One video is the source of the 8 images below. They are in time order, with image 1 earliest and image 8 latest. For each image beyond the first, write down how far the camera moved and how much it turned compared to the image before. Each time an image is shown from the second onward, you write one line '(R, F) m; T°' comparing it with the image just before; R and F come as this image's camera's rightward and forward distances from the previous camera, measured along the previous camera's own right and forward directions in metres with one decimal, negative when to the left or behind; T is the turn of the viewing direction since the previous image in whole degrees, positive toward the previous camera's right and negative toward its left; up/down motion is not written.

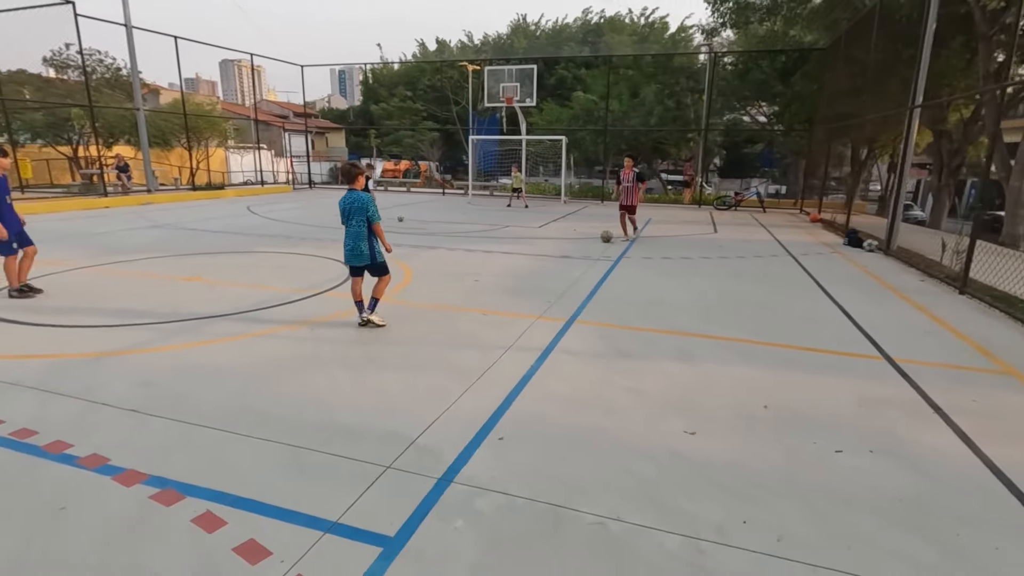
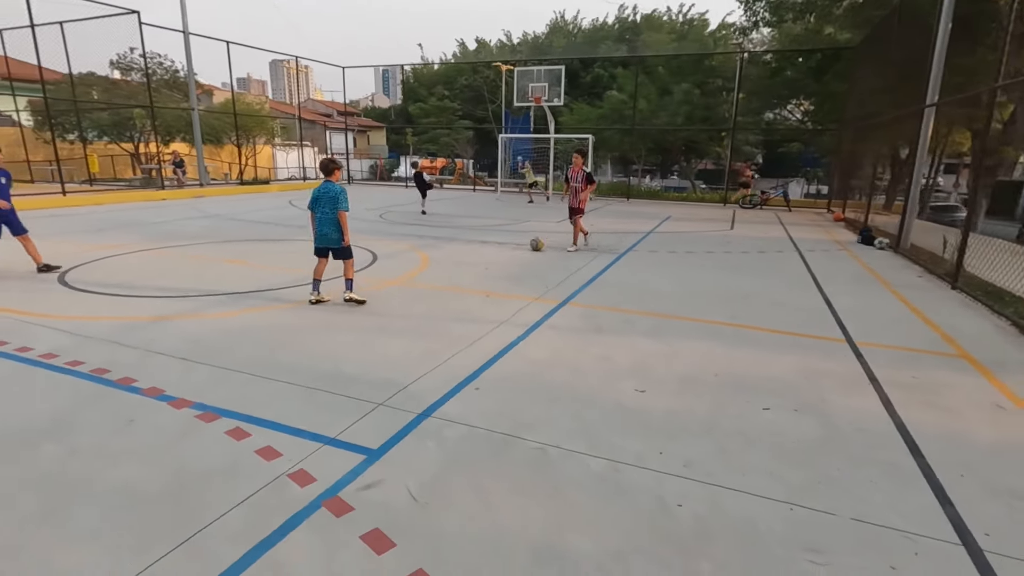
(+0.4, -0.5) m; -4°
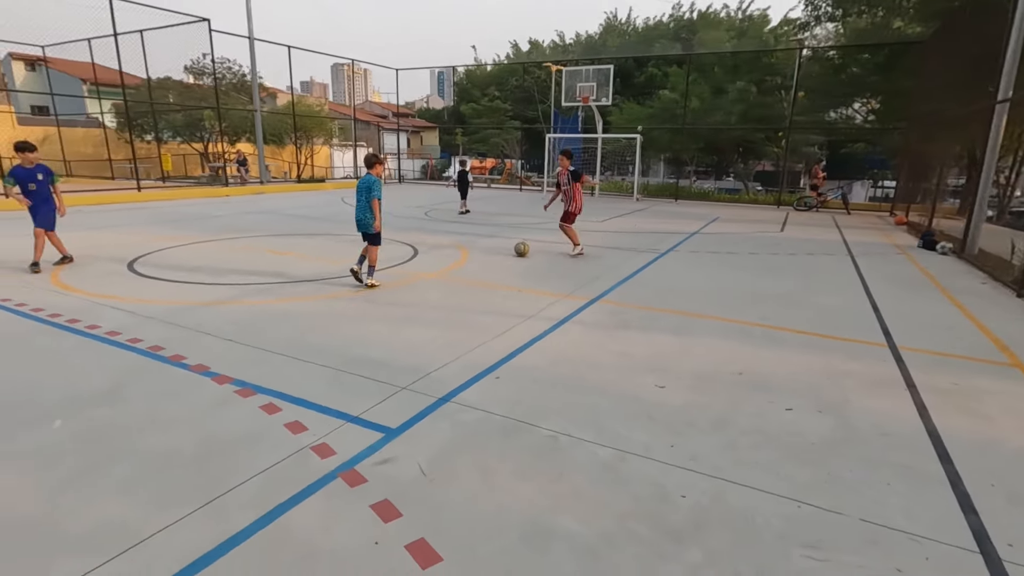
(+0.2, -0.1) m; -5°
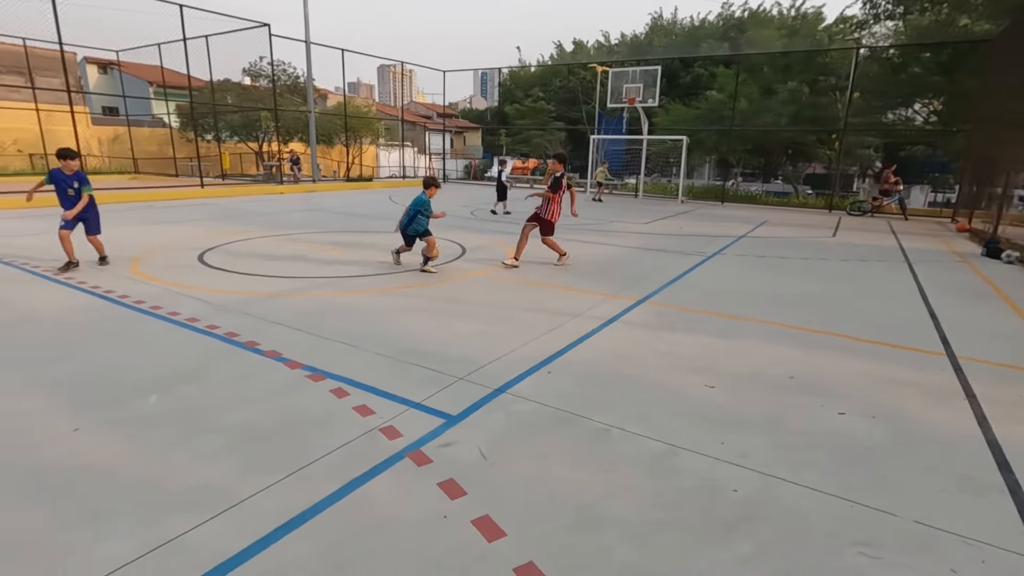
(-0.1, -0.1) m; -4°
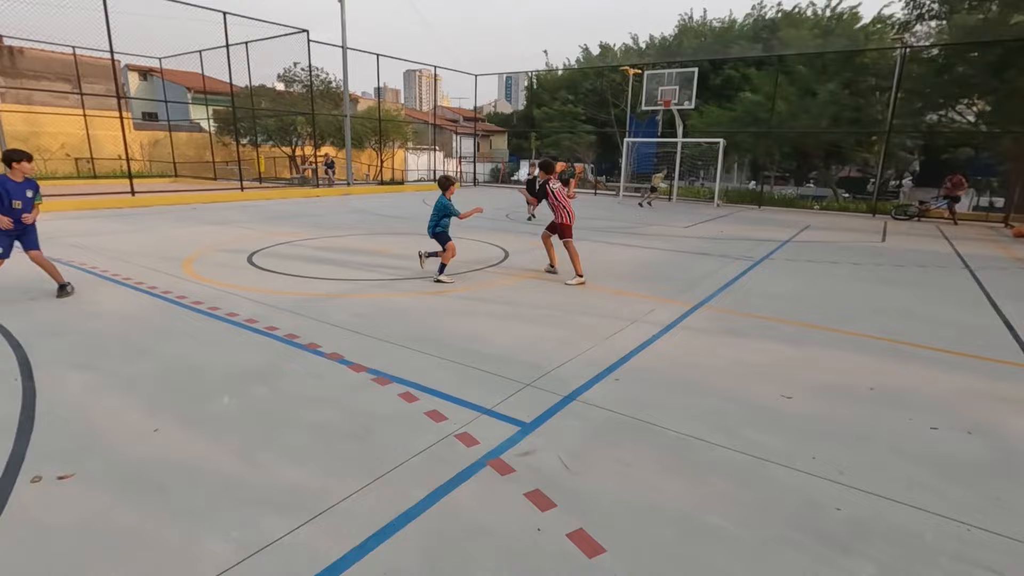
(-0.3, +0.1) m; -2°
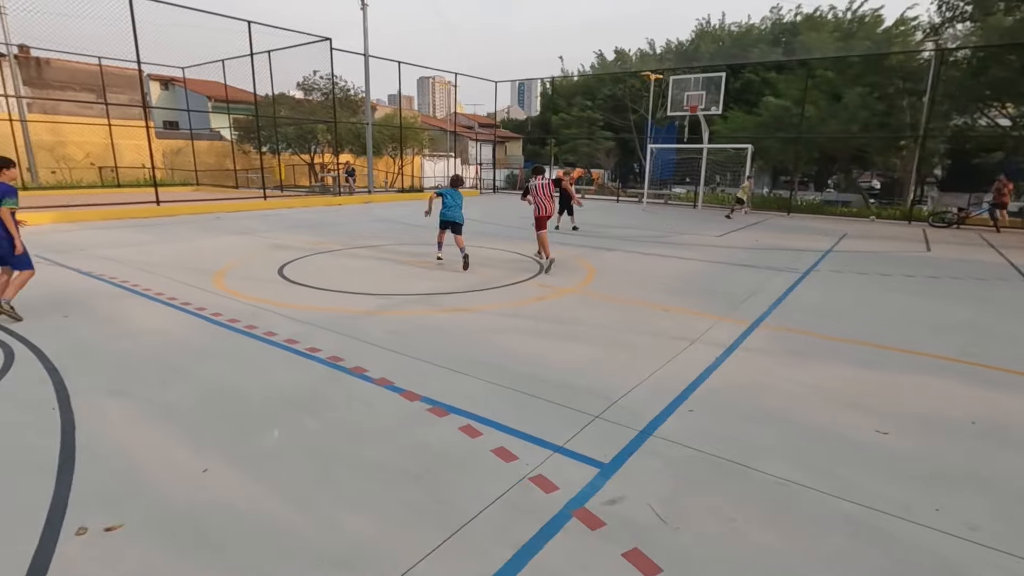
(-0.3, +0.2) m; -1°
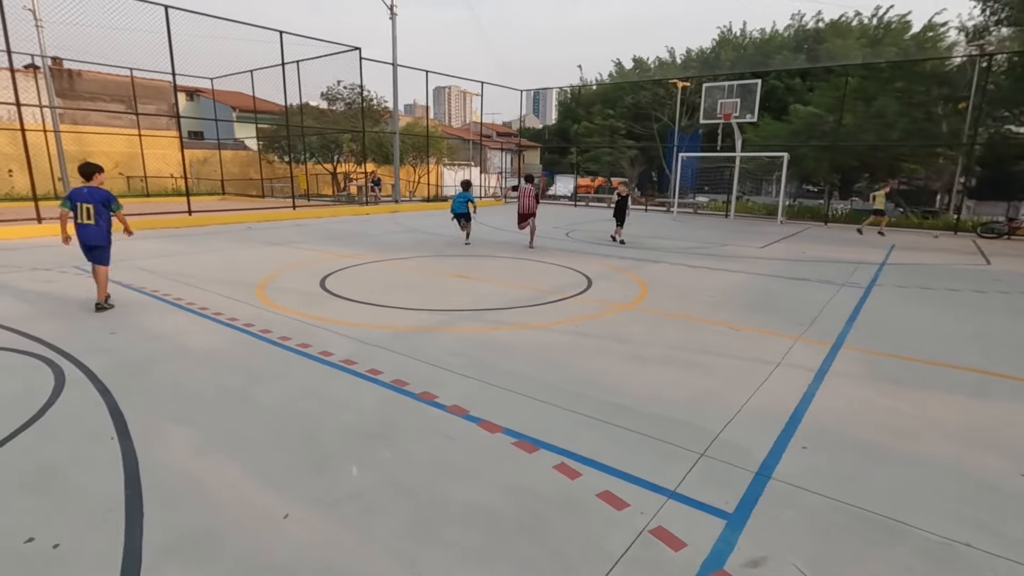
(-0.4, +0.3) m; -1°
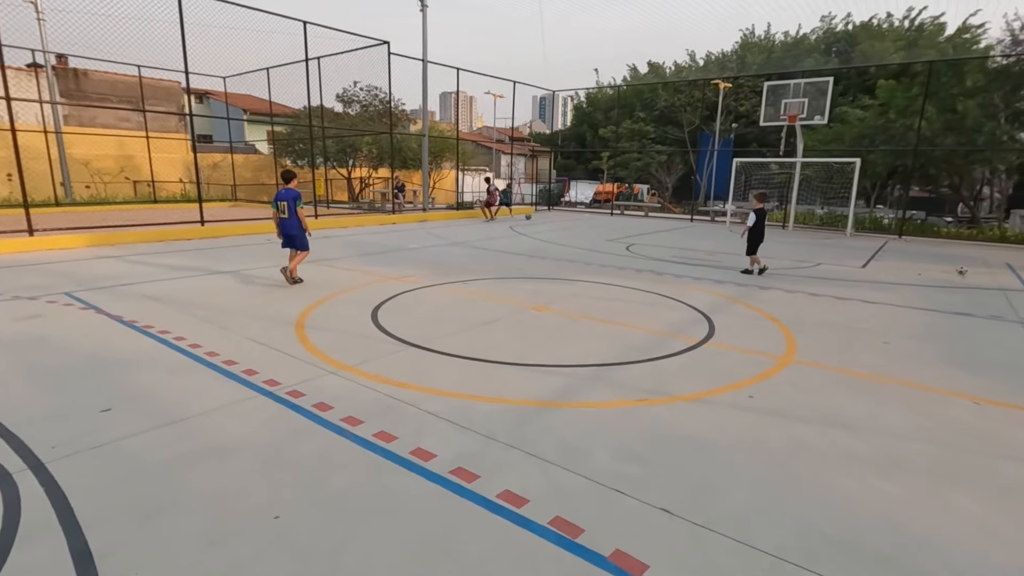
(-1.0, +1.4) m; 0°
